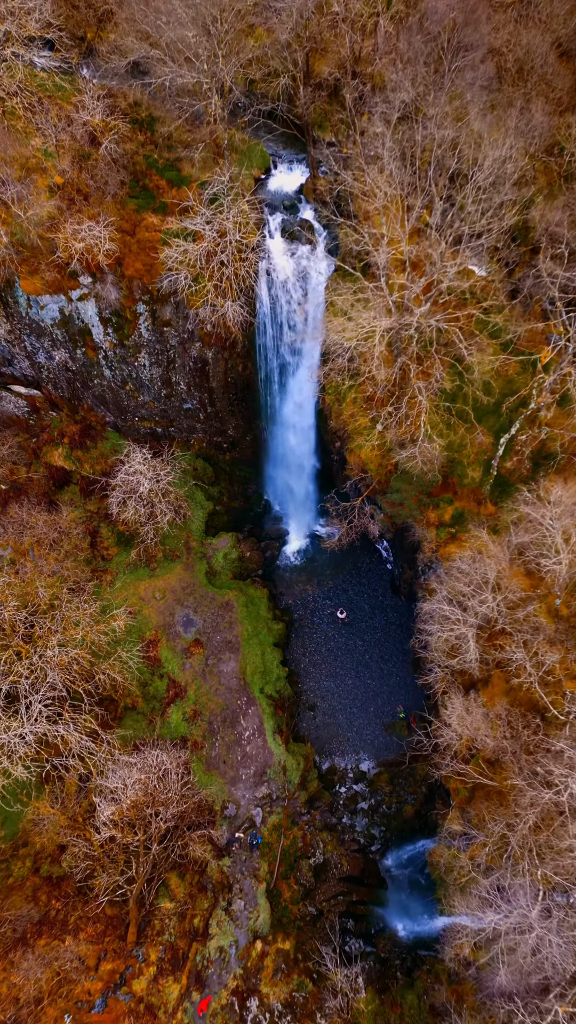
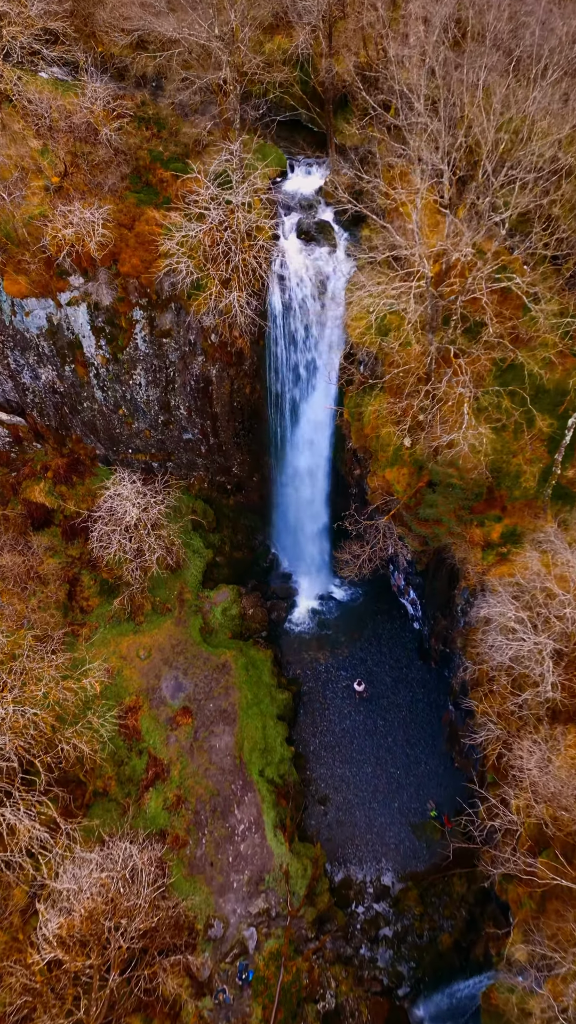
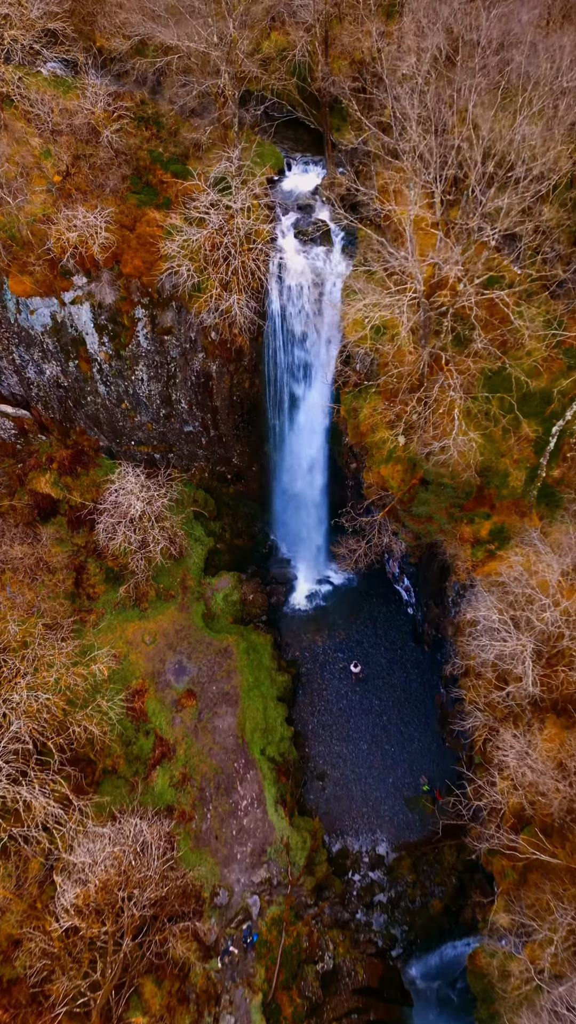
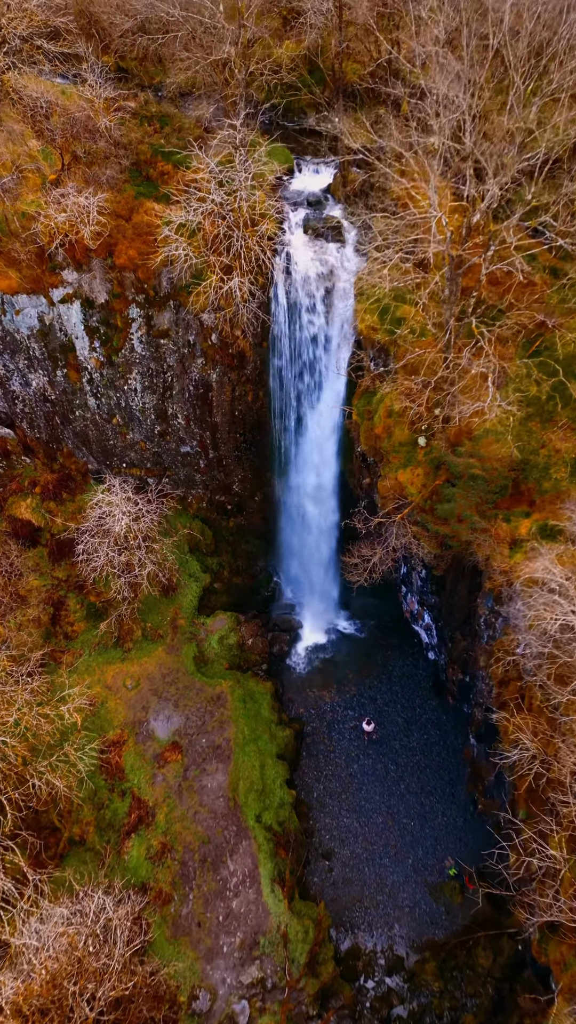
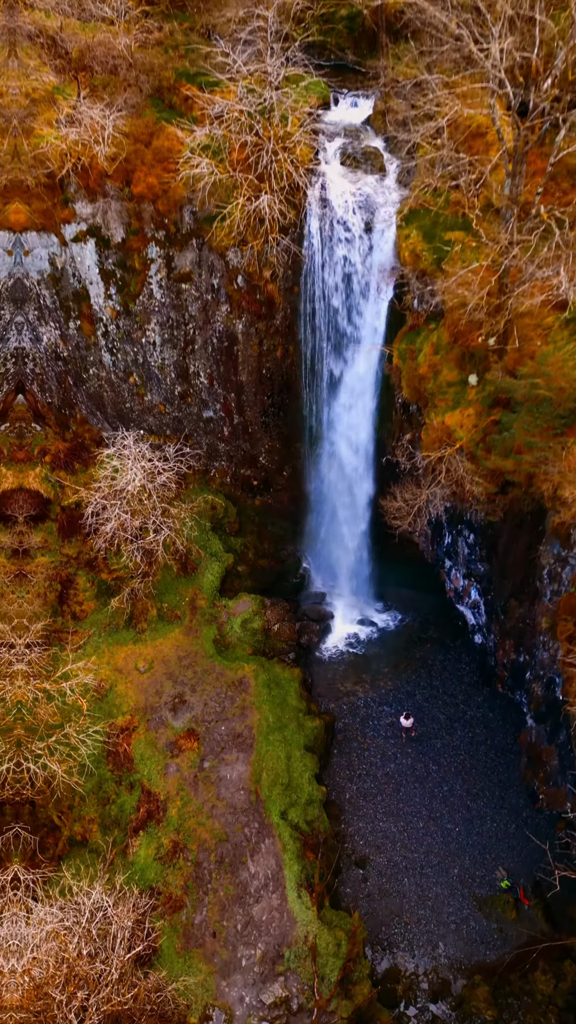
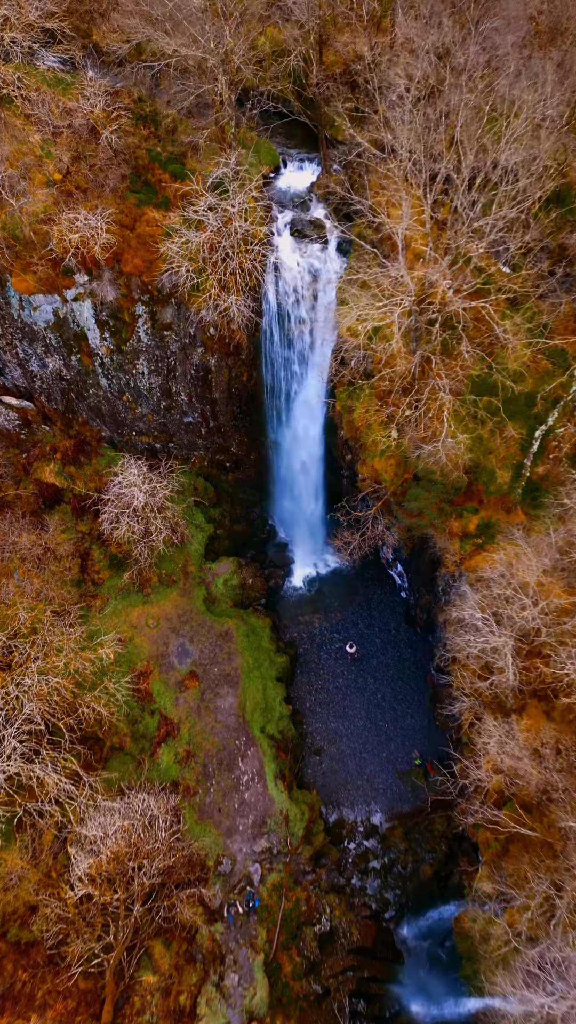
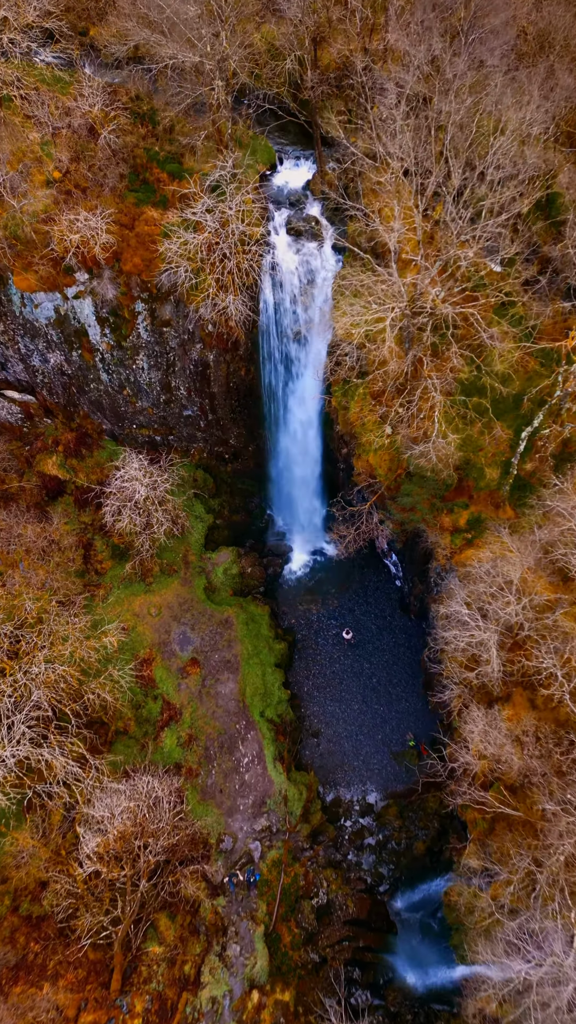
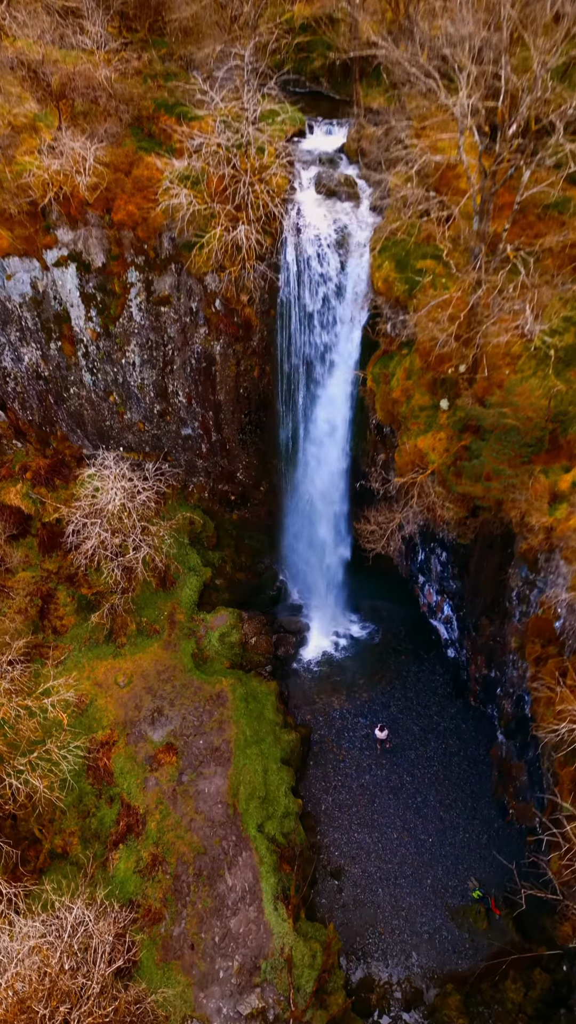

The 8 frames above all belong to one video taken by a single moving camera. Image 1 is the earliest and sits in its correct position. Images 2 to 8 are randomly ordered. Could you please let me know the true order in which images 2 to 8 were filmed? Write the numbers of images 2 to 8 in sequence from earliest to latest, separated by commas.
7, 6, 3, 2, 4, 8, 5
